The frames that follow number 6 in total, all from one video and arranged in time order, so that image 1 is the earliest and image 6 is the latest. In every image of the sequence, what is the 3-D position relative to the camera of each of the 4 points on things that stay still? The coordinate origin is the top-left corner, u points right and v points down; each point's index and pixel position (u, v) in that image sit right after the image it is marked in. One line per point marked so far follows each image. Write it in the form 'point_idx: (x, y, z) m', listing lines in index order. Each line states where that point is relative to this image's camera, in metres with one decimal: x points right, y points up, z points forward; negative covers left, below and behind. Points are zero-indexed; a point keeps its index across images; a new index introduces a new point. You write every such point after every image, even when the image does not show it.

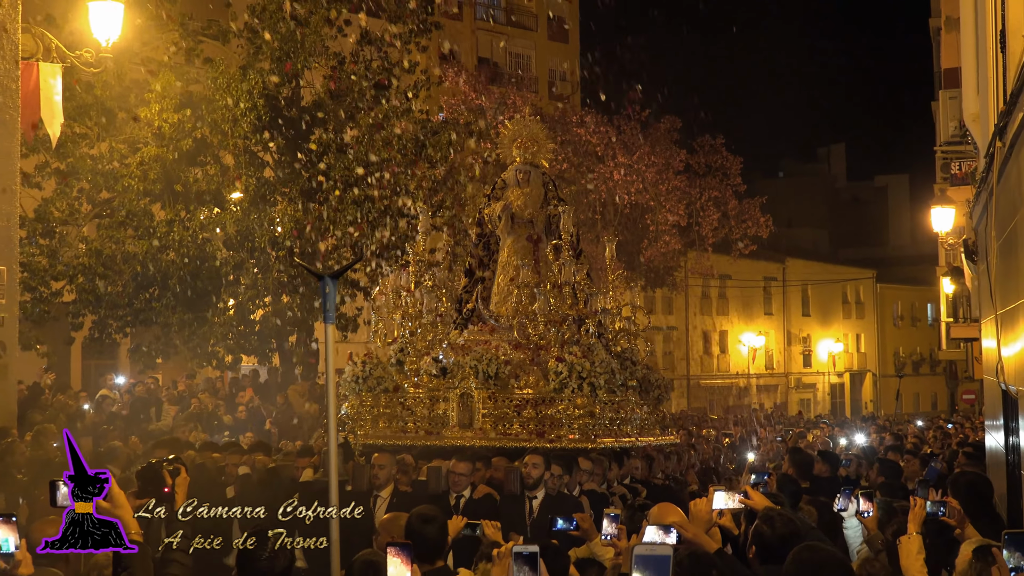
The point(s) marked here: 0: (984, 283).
0: (+4.3, 0.0, +9.9) m
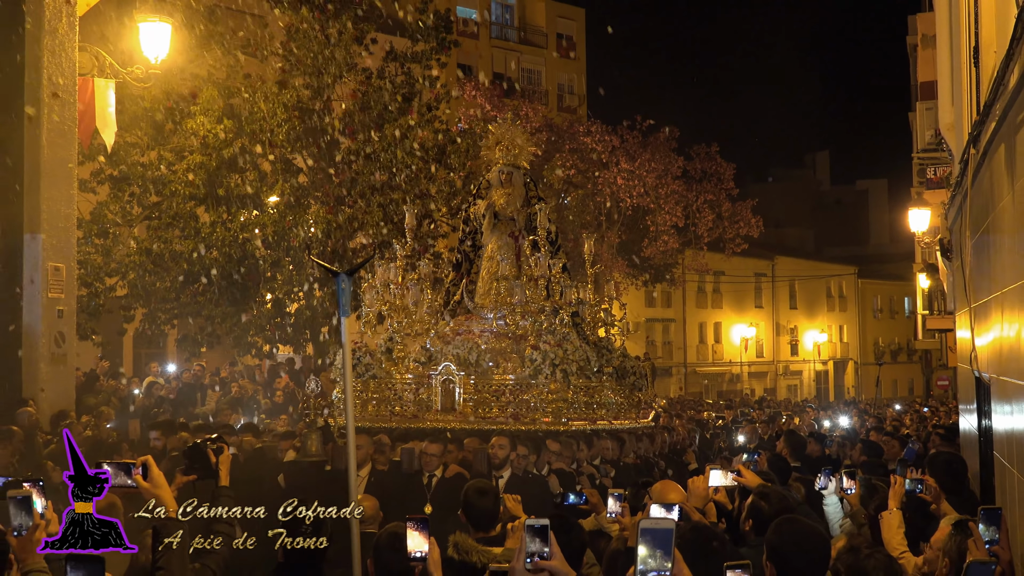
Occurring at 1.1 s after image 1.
0: (+4.4, +0.1, +10.7) m
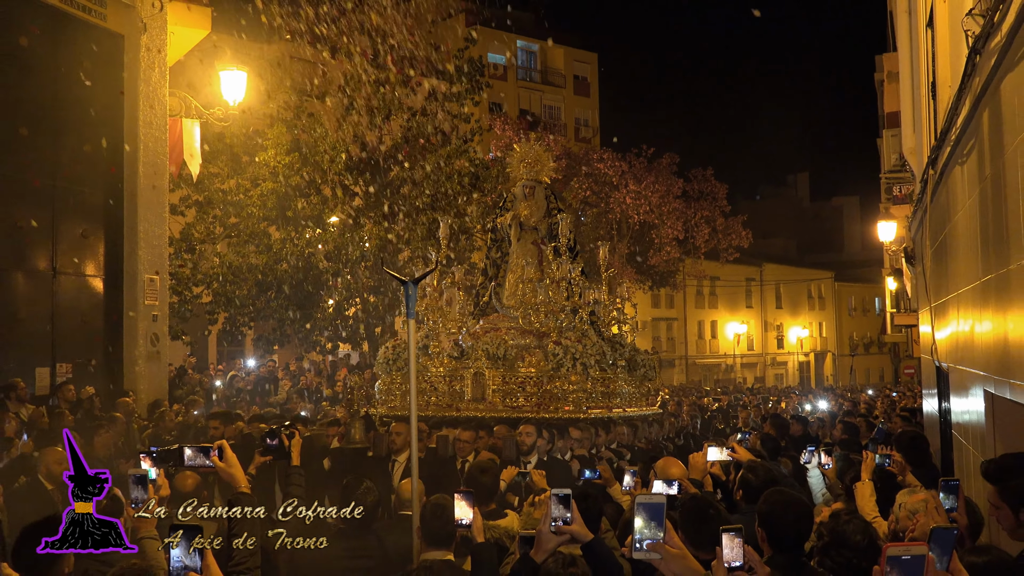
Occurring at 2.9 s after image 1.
0: (+4.6, +0.1, +12.3) m
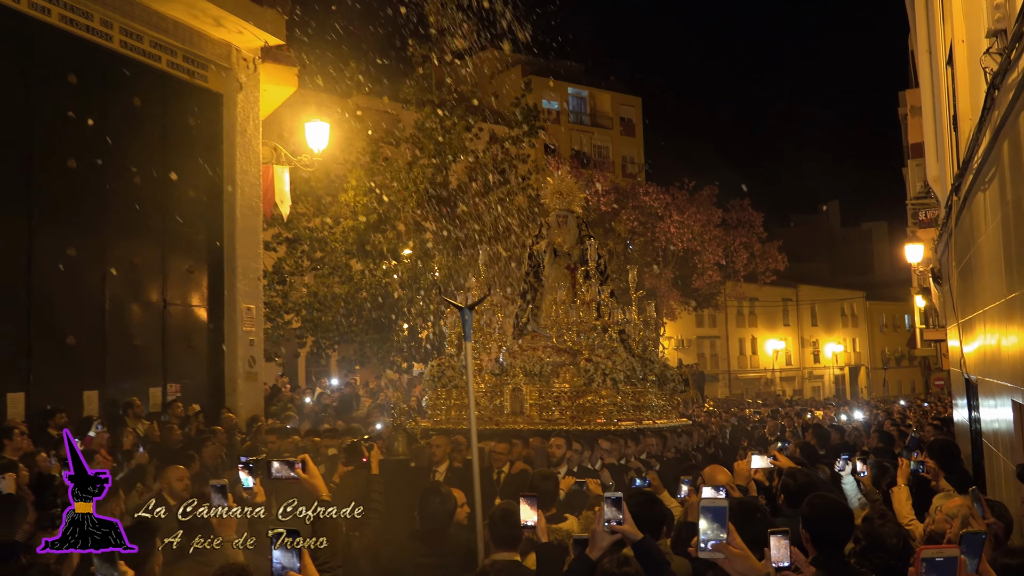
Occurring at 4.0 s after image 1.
0: (+5.3, -0.1, +13.2) m
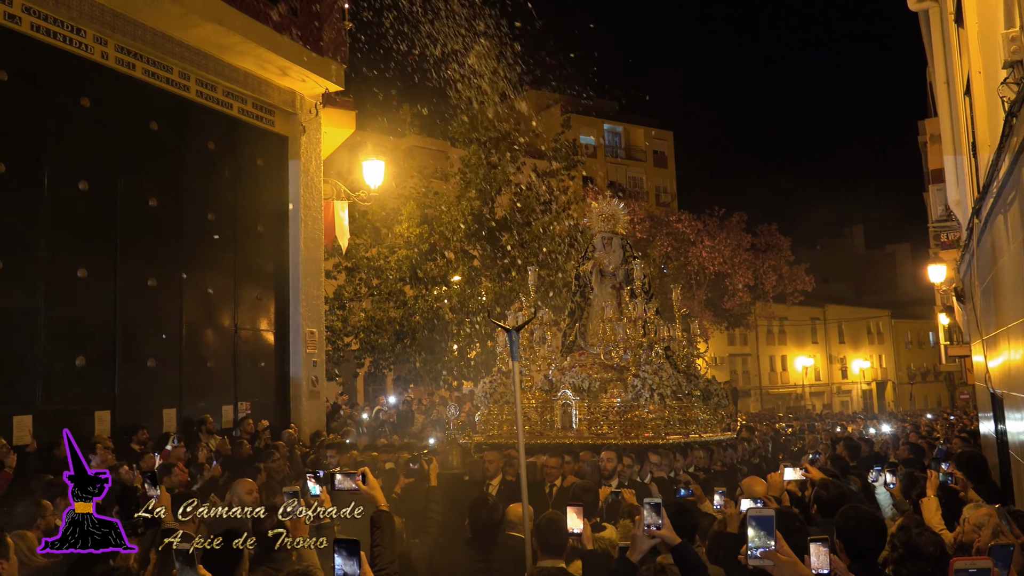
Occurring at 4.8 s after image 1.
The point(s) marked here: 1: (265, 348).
0: (+5.9, -0.4, +13.7) m
1: (-3.7, -0.9, +16.1) m
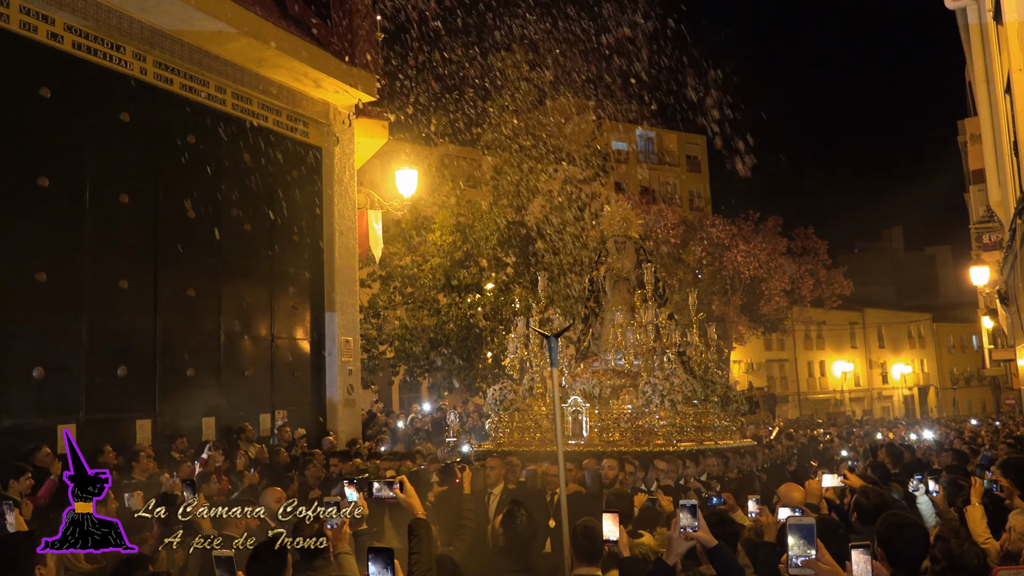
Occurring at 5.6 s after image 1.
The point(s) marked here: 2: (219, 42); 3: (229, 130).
0: (+6.3, -0.4, +13.4) m
1: (-3.1, -1.0, +16.2) m
2: (-3.9, +3.3, +14.4) m
3: (-3.9, +2.2, +15.0) m
